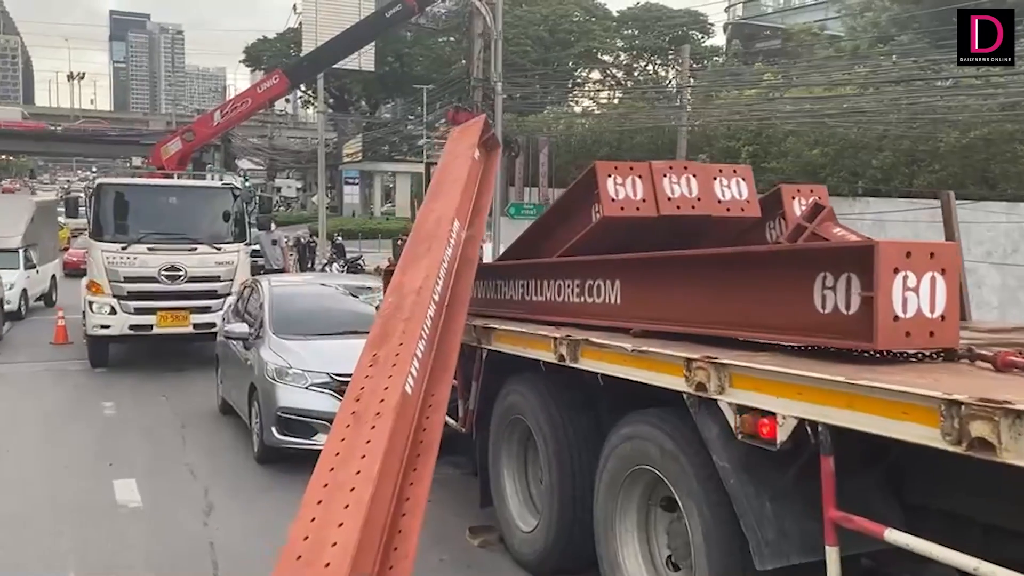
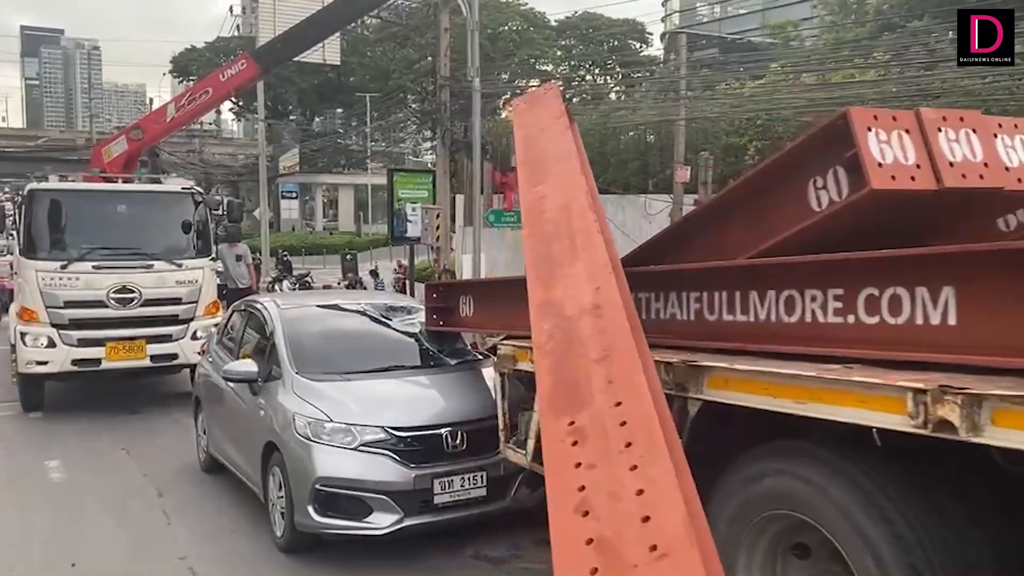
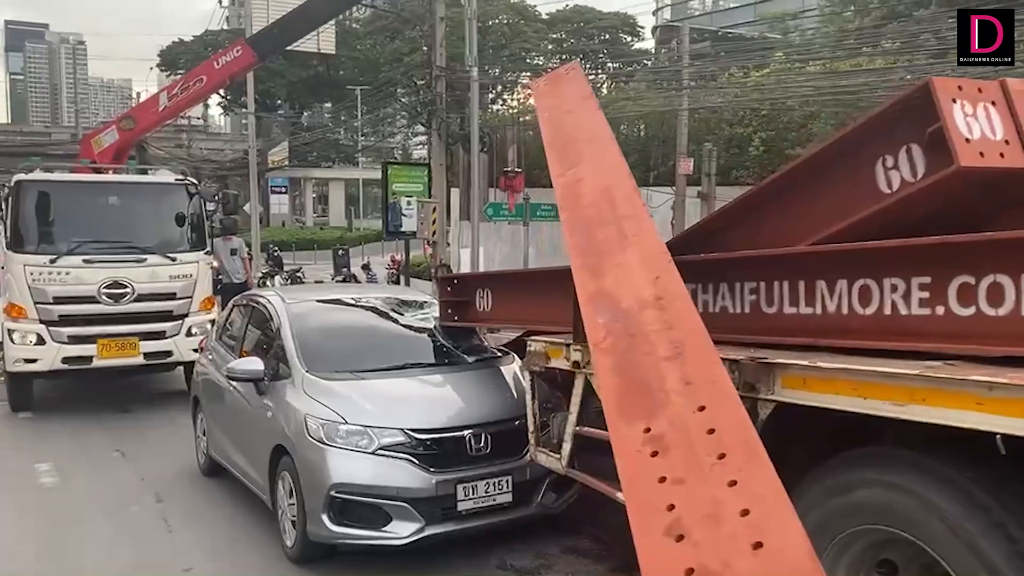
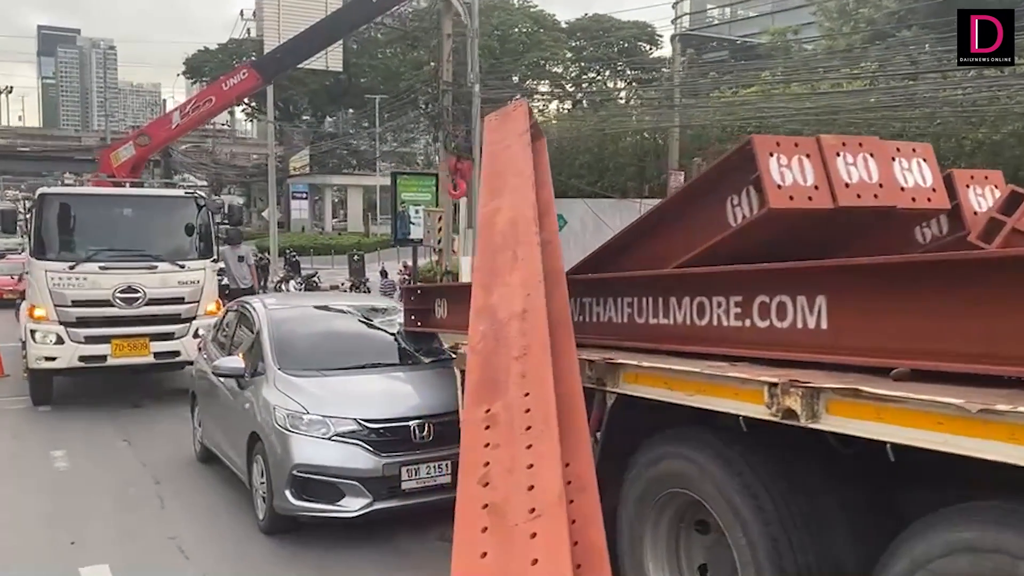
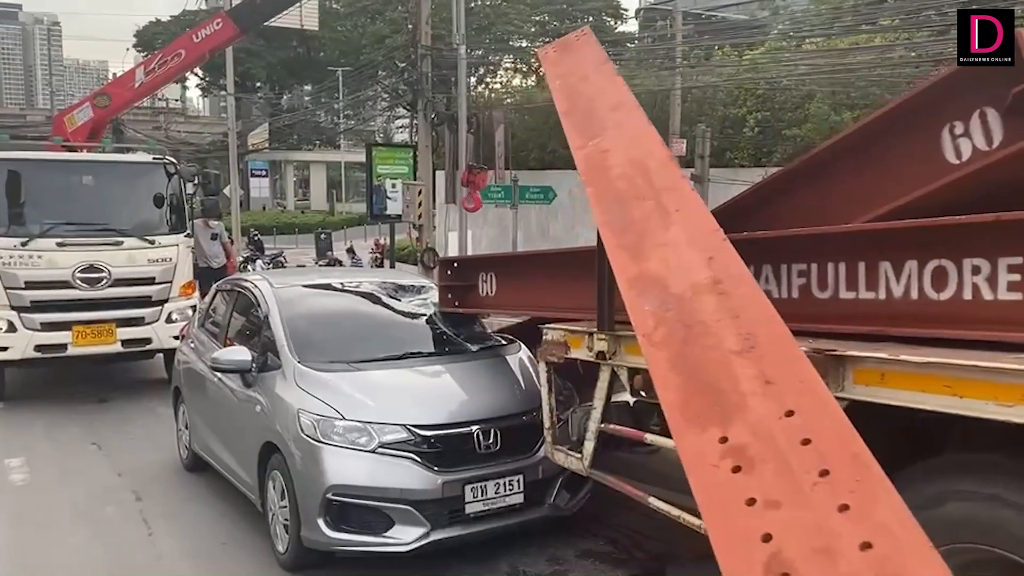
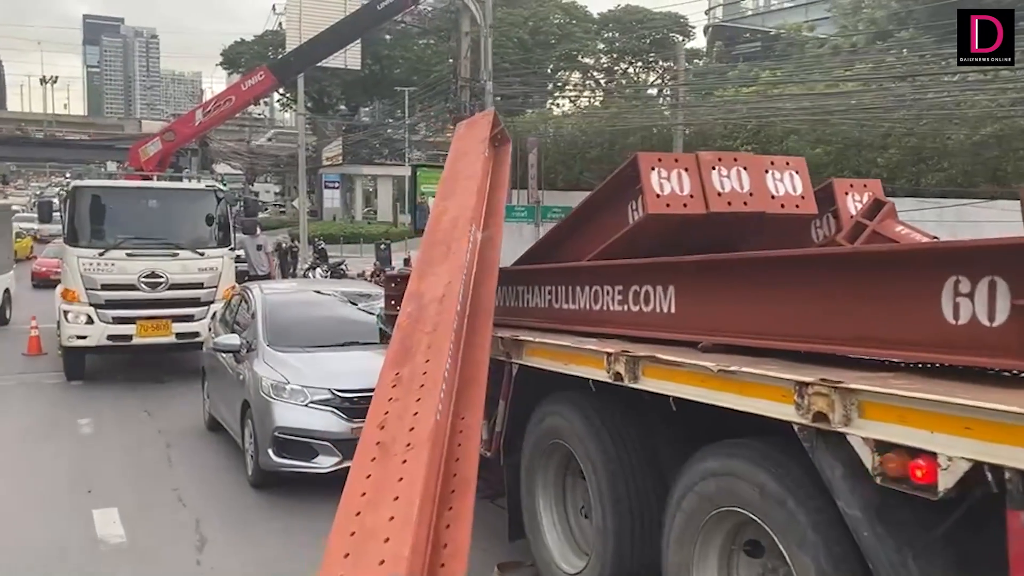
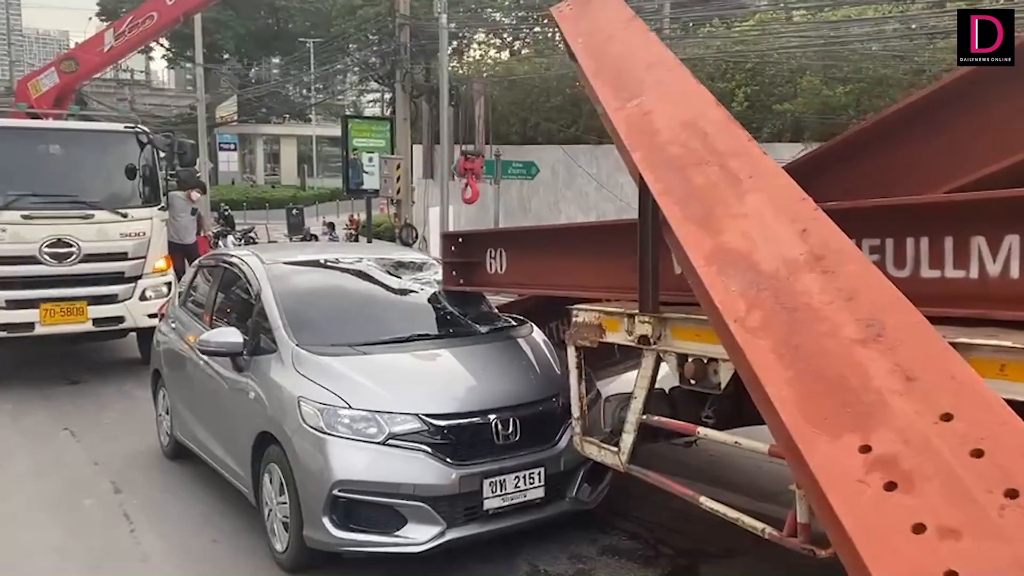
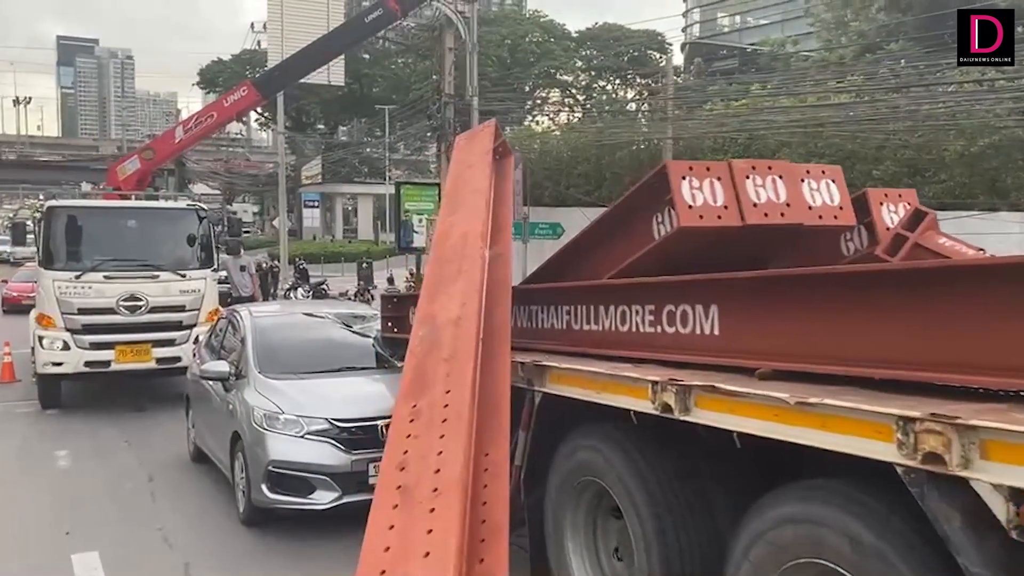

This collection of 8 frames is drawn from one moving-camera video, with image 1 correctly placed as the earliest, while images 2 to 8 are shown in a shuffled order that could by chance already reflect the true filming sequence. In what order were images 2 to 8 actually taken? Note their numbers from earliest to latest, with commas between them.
6, 8, 4, 2, 3, 5, 7
